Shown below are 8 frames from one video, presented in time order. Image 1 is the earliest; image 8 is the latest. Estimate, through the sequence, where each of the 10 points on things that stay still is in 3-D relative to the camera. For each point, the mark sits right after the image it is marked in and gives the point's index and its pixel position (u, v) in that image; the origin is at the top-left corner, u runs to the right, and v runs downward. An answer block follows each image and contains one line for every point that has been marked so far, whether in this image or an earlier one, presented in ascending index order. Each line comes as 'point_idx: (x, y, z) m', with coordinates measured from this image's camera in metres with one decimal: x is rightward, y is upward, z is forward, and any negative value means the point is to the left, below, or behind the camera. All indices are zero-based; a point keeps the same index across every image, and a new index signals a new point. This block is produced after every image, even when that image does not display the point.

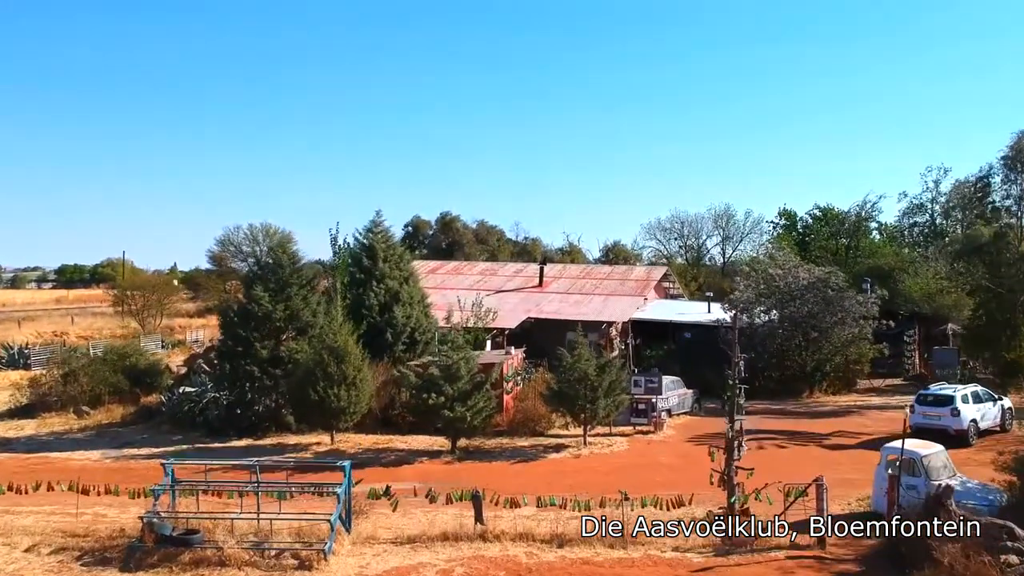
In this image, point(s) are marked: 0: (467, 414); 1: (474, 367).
0: (-0.9, -2.4, +19.2) m
1: (-0.8, -1.6, +19.6) m
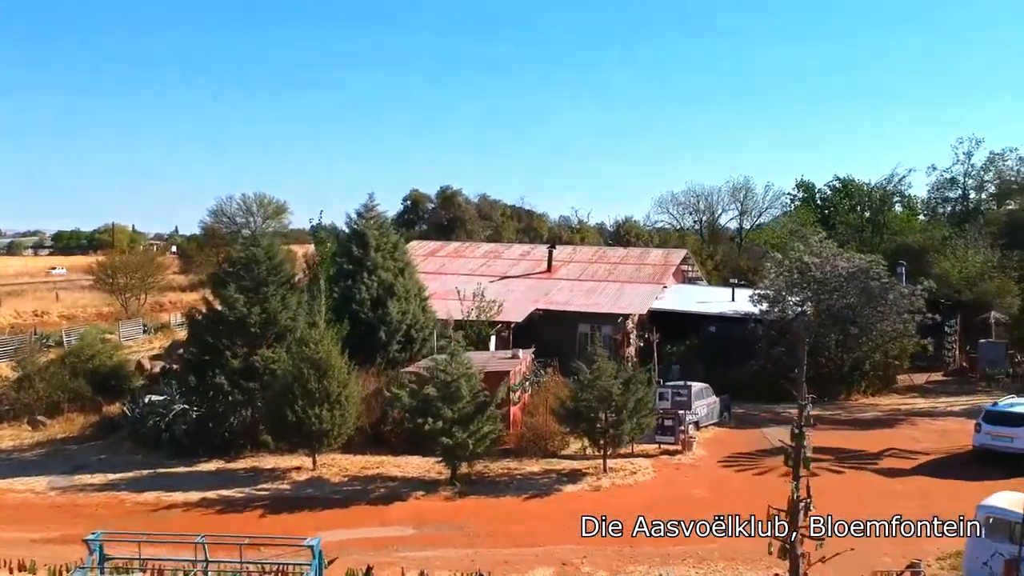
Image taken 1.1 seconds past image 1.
0: (-0.7, -2.5, +16.5) m
1: (-0.6, -1.7, +16.9) m
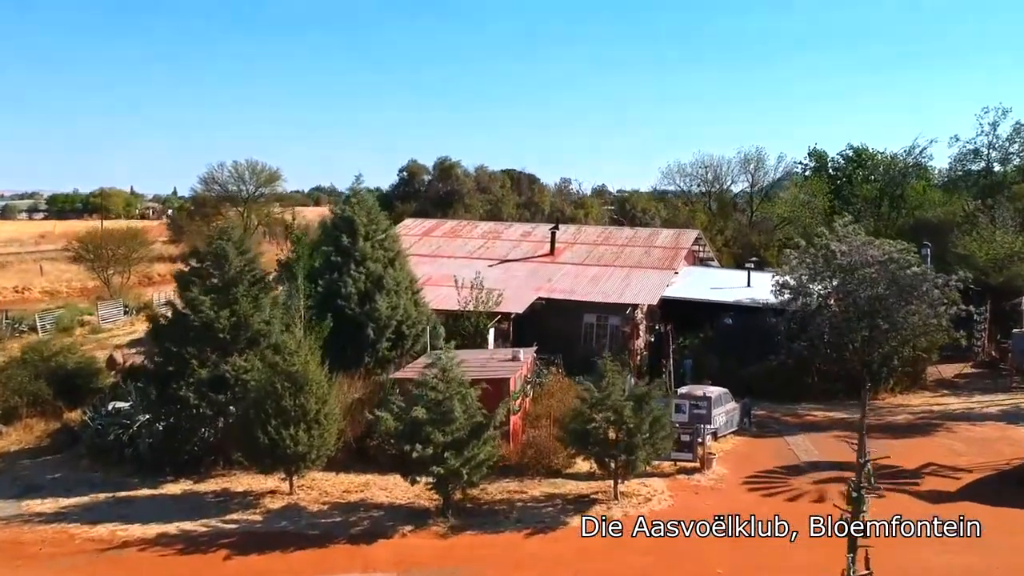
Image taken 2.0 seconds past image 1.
0: (-0.7, -2.6, +14.6) m
1: (-0.6, -1.8, +14.9) m
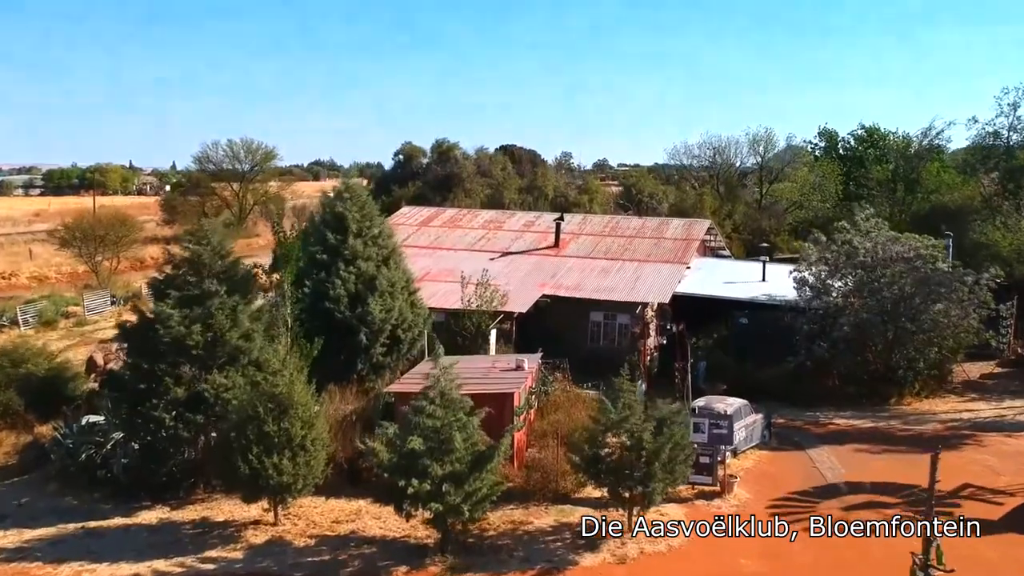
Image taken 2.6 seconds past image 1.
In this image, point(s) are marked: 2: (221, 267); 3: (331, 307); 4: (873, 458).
0: (-0.7, -2.8, +13.2) m
1: (-0.5, -2.0, +13.6) m
2: (-4.7, +0.3, +16.2) m
3: (-3.5, -0.4, +19.9) m
4: (+6.7, -3.2, +18.7) m
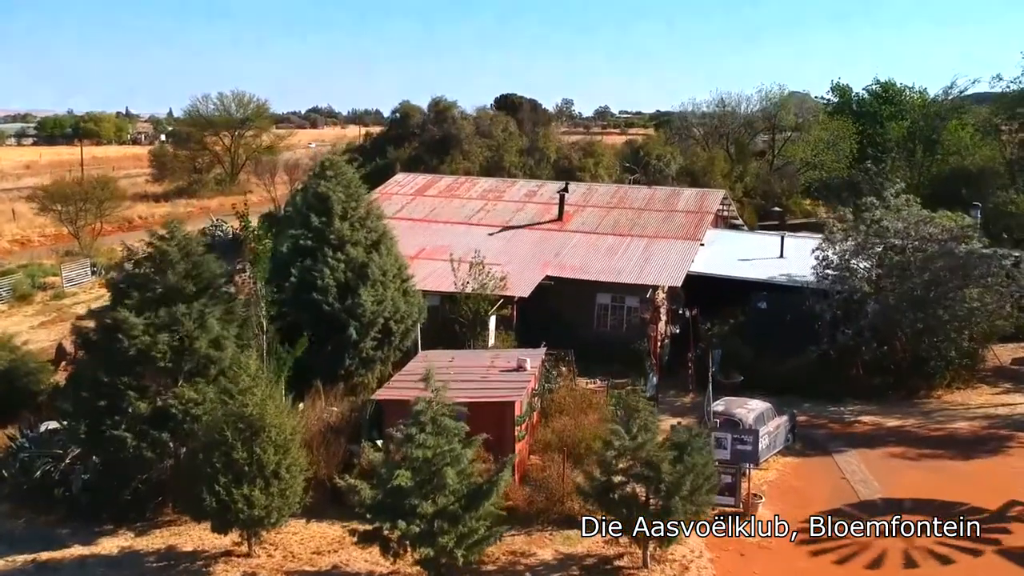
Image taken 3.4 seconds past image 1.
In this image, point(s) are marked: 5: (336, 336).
0: (-0.6, -3.0, +11.6) m
1: (-0.5, -2.1, +11.9) m
2: (-4.7, +0.3, +14.5) m
3: (-3.5, -0.2, +18.2) m
4: (+6.8, -3.0, +17.1) m
5: (-3.3, -0.9, +18.5) m
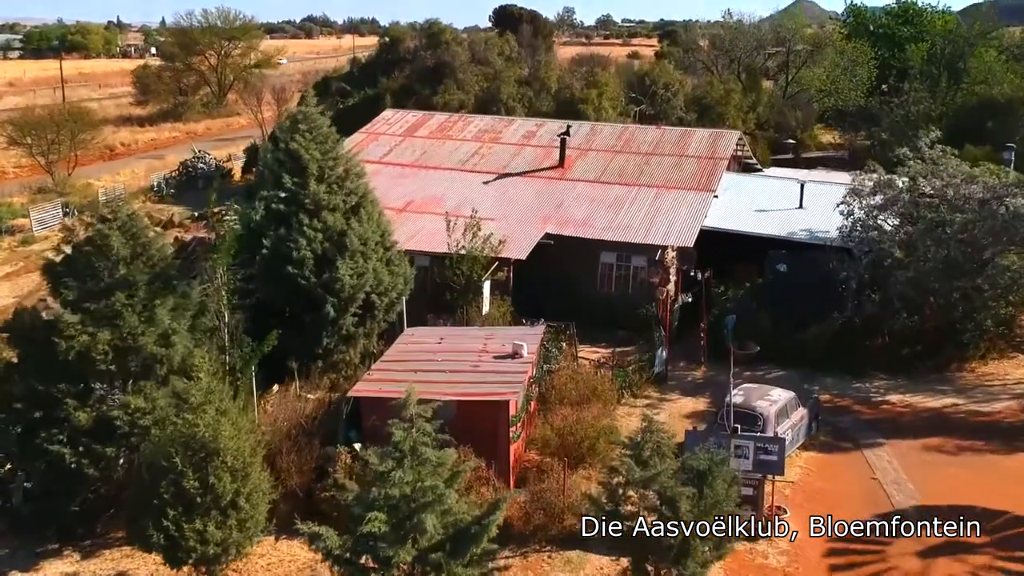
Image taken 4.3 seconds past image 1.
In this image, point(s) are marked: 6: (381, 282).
0: (-0.7, -3.1, +10.0) m
1: (-0.6, -2.2, +10.3) m
2: (-4.8, +0.5, +12.6) m
3: (-3.6, +0.3, +16.3) m
4: (+6.7, -2.7, +15.5) m
5: (-3.3, -0.4, +16.6) m
6: (-2.2, +0.1, +17.0) m
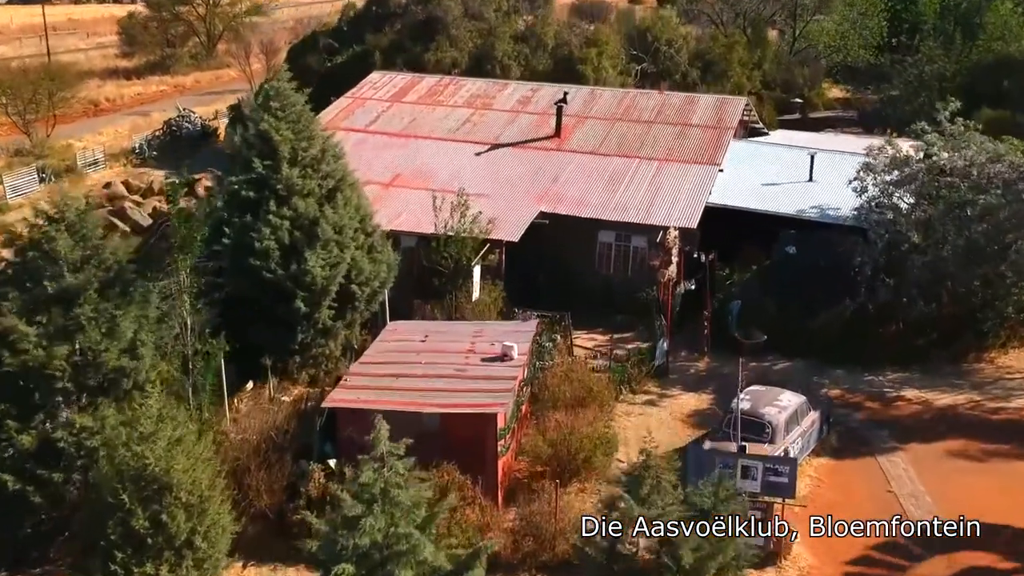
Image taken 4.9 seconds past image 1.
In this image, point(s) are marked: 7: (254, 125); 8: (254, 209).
0: (-0.9, -3.3, +9.0) m
1: (-0.7, -2.4, +9.2) m
2: (-4.9, +0.4, +11.4) m
3: (-3.8, +0.4, +15.1) m
4: (+6.5, -2.6, +14.5) m
5: (-3.5, -0.3, +15.5) m
6: (-2.4, +0.2, +15.8) m
7: (-3.9, +2.5, +15.6) m
8: (-3.9, +1.2, +15.4) m
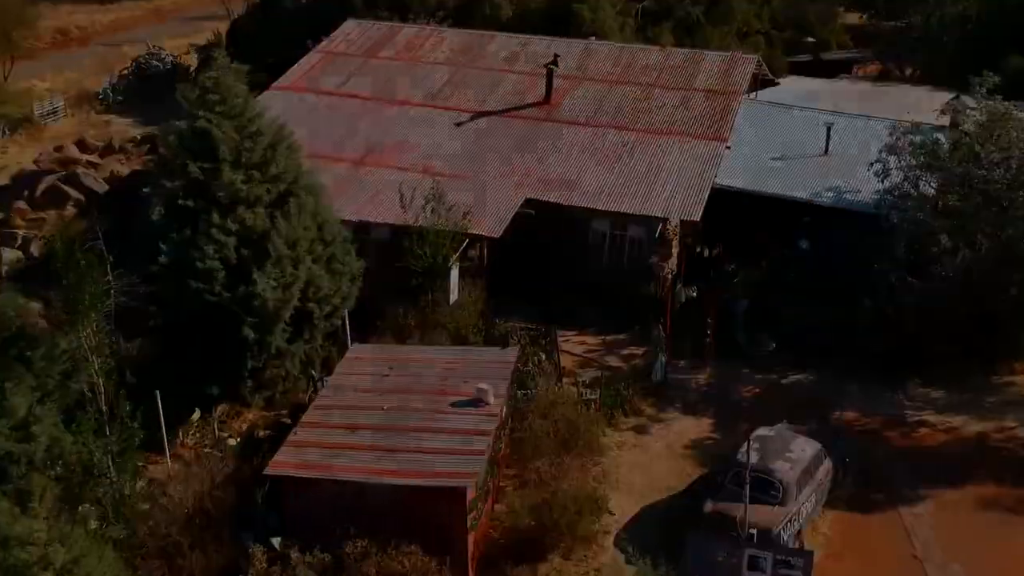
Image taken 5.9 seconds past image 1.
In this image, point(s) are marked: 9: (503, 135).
0: (-1.2, -4.2, +7.5) m
1: (-1.1, -3.3, +7.6) m
2: (-5.2, -0.3, +9.5) m
3: (-4.1, 0.0, +13.2) m
4: (+6.2, -3.0, +12.9) m
5: (-3.8, -0.6, +13.6) m
6: (-2.7, 0.0, +13.9) m
7: (-4.3, +2.2, +13.5) m
8: (-4.3, +0.9, +13.5) m
9: (-0.1, +3.0, +19.5) m
